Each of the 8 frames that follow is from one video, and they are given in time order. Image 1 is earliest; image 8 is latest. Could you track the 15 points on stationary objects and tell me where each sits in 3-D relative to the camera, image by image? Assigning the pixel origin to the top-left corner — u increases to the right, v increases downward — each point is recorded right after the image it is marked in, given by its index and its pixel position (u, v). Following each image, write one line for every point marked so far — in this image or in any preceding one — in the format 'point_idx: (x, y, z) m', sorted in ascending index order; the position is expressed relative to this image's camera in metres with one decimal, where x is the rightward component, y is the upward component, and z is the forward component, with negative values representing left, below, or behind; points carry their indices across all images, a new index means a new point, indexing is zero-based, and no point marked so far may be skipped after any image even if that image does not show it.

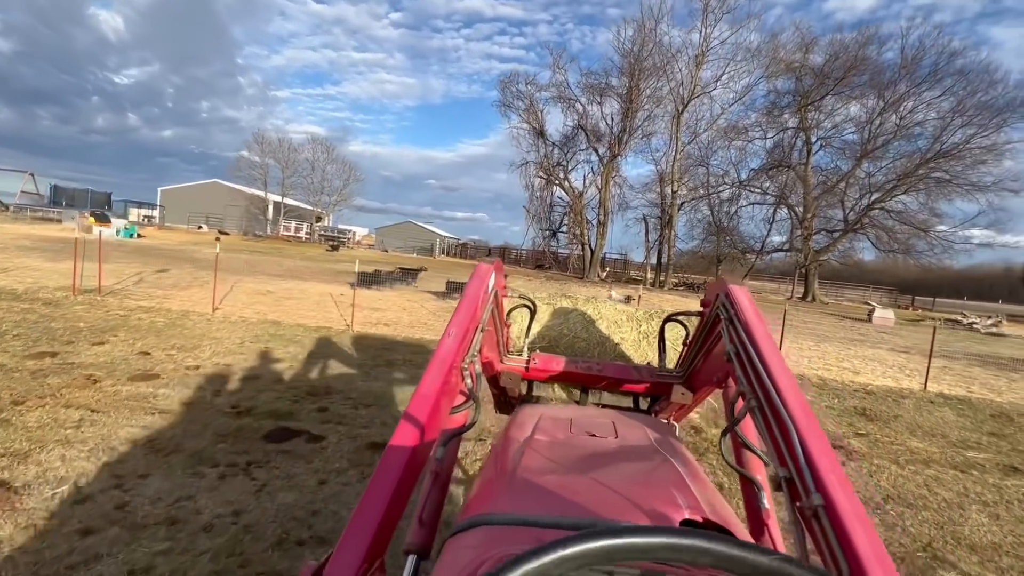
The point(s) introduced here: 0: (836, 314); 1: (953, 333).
0: (+12.5, -1.0, +17.9) m
1: (+14.5, -1.5, +15.3) m
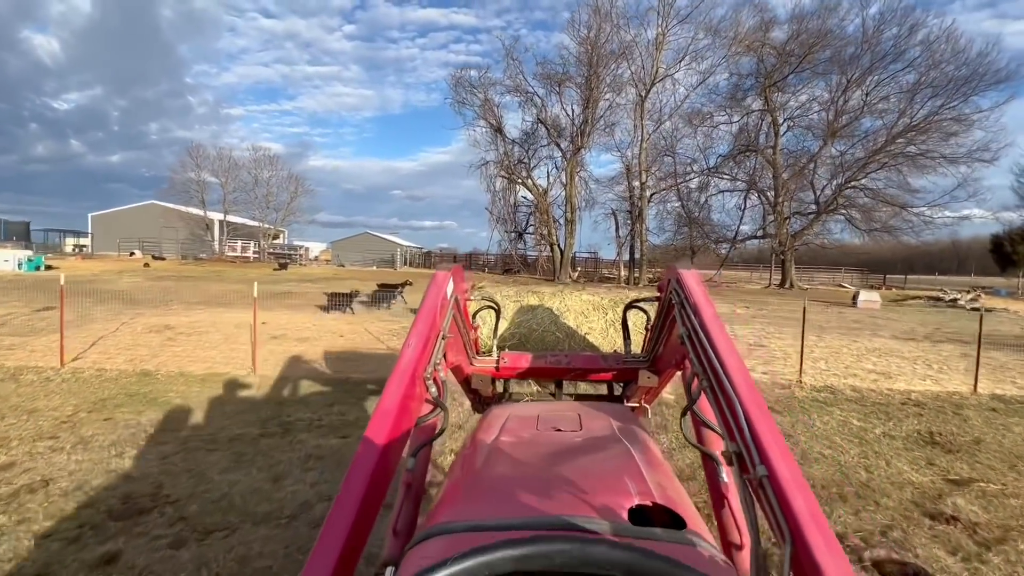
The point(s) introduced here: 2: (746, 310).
0: (+11.3, -0.4, +17.1) m
1: (+13.5, -0.7, +14.6) m
2: (+7.3, -0.7, +14.5) m
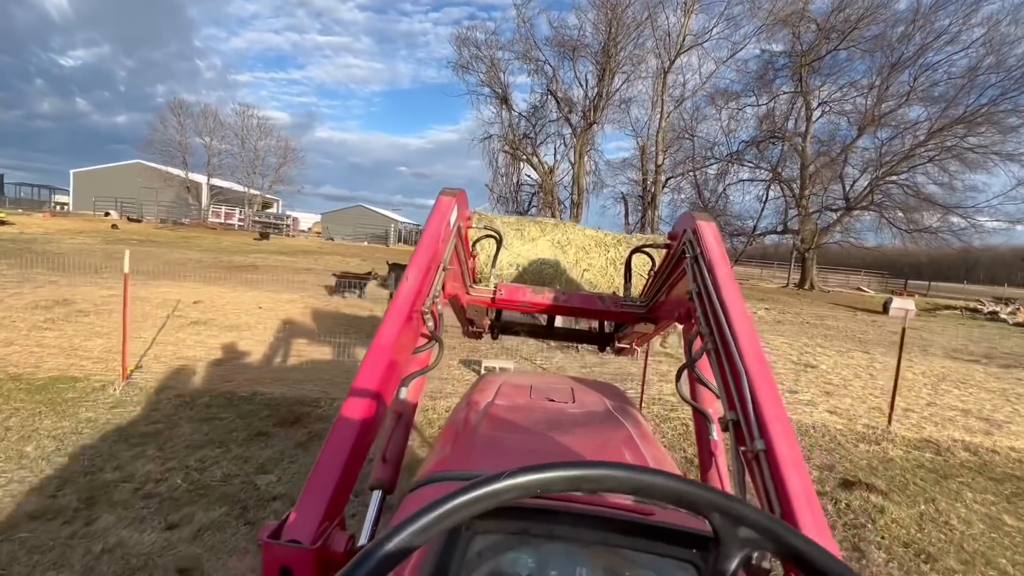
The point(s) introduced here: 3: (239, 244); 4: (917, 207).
0: (+11.2, -0.6, +15.6) m
1: (+13.3, -1.1, +13.2) m
2: (+7.2, -0.7, +13.0) m
3: (-10.8, +1.7, +18.4) m
4: (+16.3, +3.3, +18.6) m
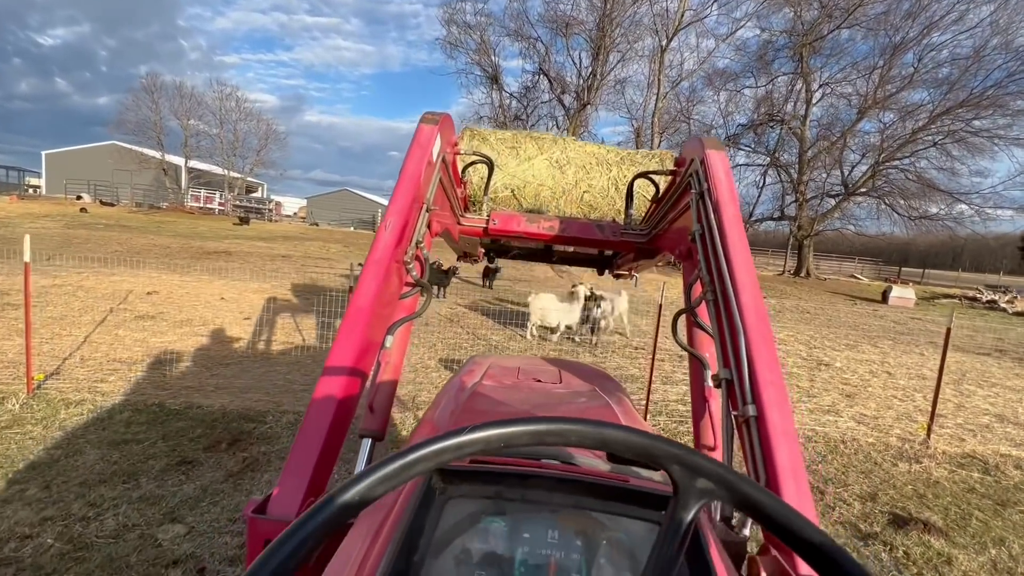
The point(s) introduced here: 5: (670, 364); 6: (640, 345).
0: (+10.8, -0.2, +15.3) m
1: (+13.0, -0.8, +12.9) m
2: (+6.9, -0.3, +12.6) m
3: (-11.2, +2.2, +17.6) m
4: (+15.9, +3.7, +18.3) m
5: (+2.7, -1.3, +8.1) m
6: (+2.6, -1.1, +9.0) m
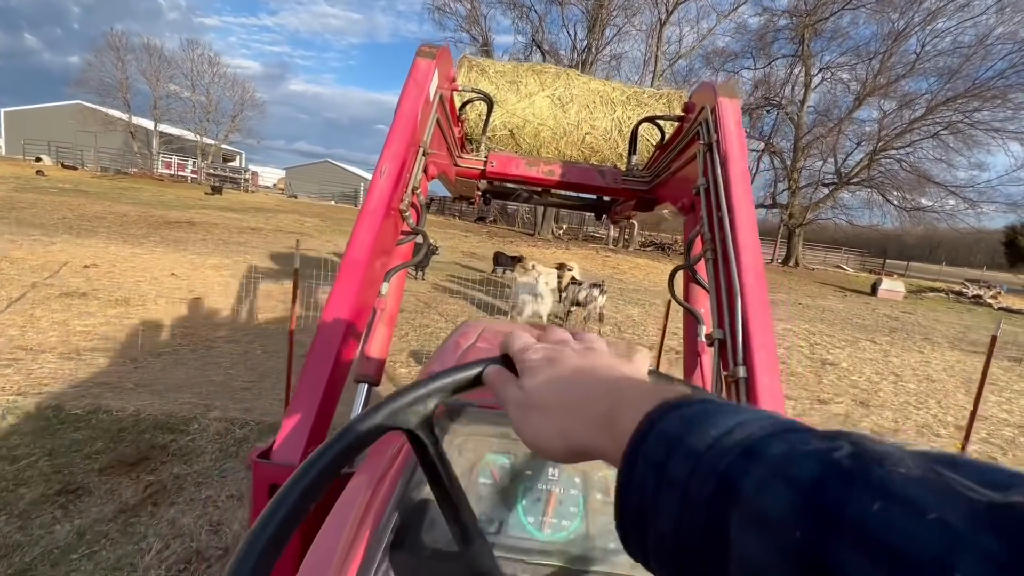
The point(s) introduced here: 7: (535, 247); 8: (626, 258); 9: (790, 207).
0: (+10.4, +0.1, +15.1) m
1: (+12.6, -0.6, +12.8) m
2: (+6.5, -0.1, +12.3) m
3: (-11.6, +3.2, +16.6) m
4: (+15.4, +4.0, +18.1) m
5: (+2.4, -1.0, +7.7) m
6: (+2.2, -0.9, +8.6) m
7: (+0.9, +1.6, +18.5) m
8: (+4.4, +1.1, +18.0) m
9: (+11.8, +3.4, +19.9) m
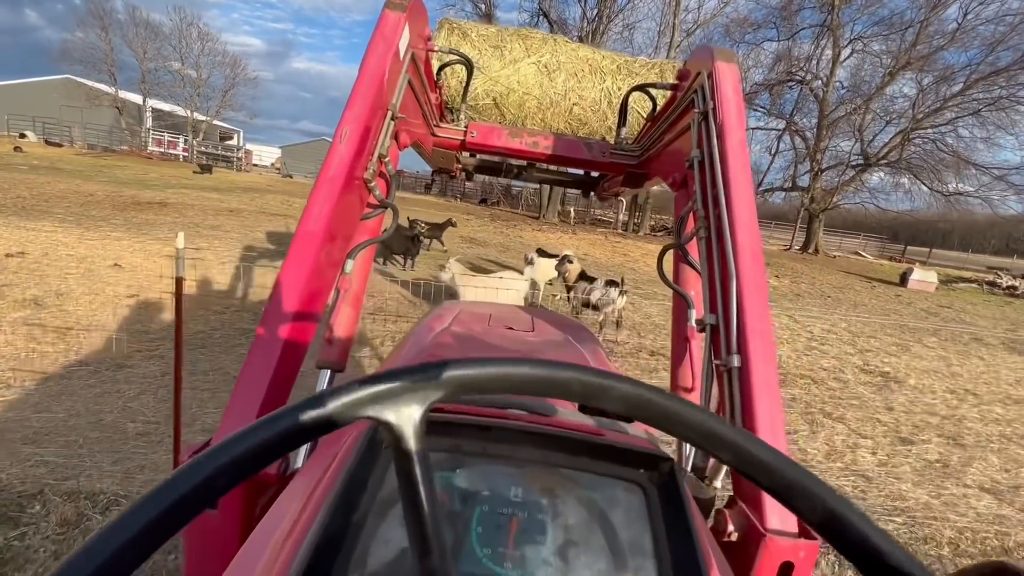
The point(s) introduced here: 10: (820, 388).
0: (+10.5, +0.4, +14.2) m
1: (+12.7, -0.4, +11.9) m
2: (+6.6, +0.2, +11.4) m
3: (-11.5, +3.7, +15.8) m
4: (+15.6, +4.4, +17.0) m
5: (+2.4, -0.9, +6.9) m
6: (+2.3, -0.7, +7.8) m
7: (+1.1, +2.1, +17.6) m
8: (+4.5, +1.6, +17.0) m
9: (+12.0, +3.9, +18.9) m
10: (+3.9, -1.3, +6.0) m
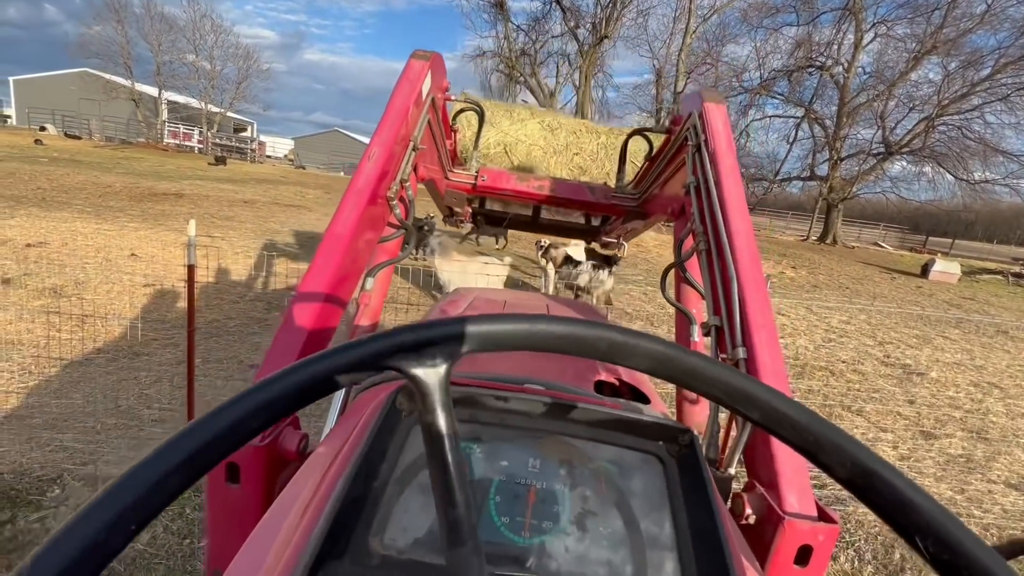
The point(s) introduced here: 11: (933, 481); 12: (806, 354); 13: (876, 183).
0: (+10.8, +0.7, +13.9) m
1: (+13.0, -0.2, +11.5) m
2: (+6.9, +0.4, +11.2) m
3: (-11.1, +4.1, +16.0) m
4: (+16.0, +4.7, +16.5) m
5: (+2.6, -0.8, +6.8) m
6: (+2.5, -0.6, +7.7) m
7: (+1.5, +2.5, +17.5) m
8: (+4.9, +1.9, +16.9) m
9: (+12.4, +4.3, +18.4) m
10: (+4.1, -1.2, +5.9) m
11: (+3.7, -1.7, +4.1) m
12: (+4.1, -0.9, +6.6) m
13: (+14.7, +4.2, +19.1) m
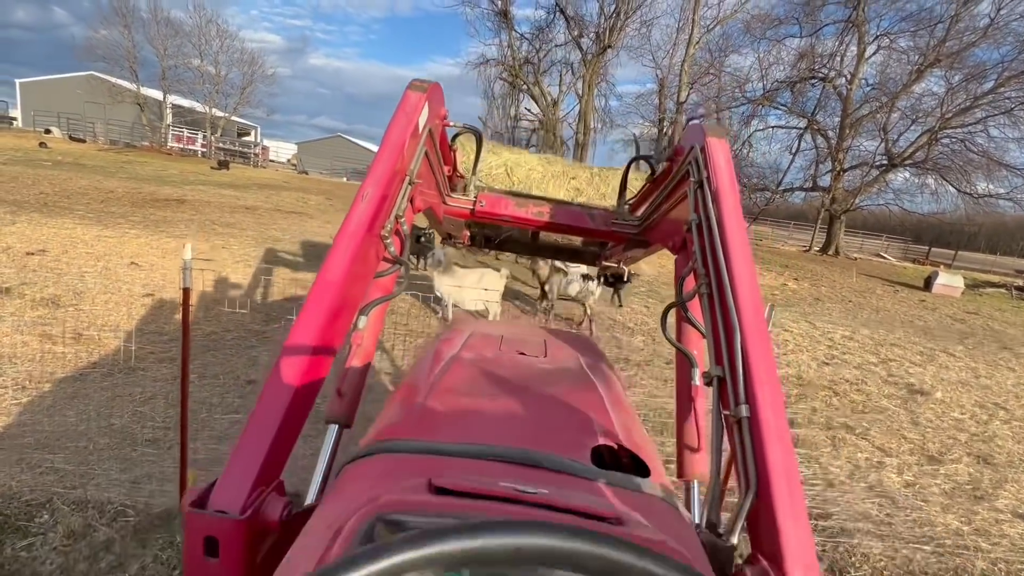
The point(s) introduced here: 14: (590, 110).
0: (+10.8, +0.3, +13.8) m
1: (+13.0, -0.6, +11.5) m
2: (+6.9, +0.1, +11.2) m
3: (-11.0, +3.9, +16.0) m
4: (+16.1, +4.2, +16.4) m
5: (+2.6, -1.0, +6.8) m
6: (+2.5, -0.8, +7.7) m
7: (+1.6, +2.2, +17.5) m
8: (+5.0, +1.6, +16.8) m
9: (+12.5, +3.8, +18.4) m
10: (+4.1, -1.3, +5.8) m
11: (+3.6, -1.8, +4.0) m
12: (+4.1, -1.1, +6.5) m
13: (+14.7, +3.8, +19.1) m
14: (+2.9, +6.7, +17.7) m
